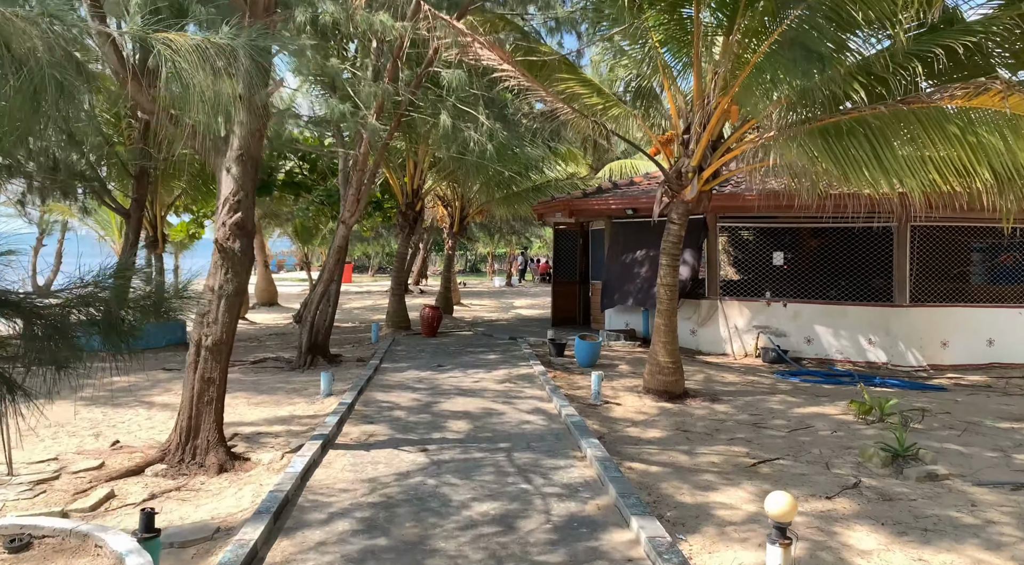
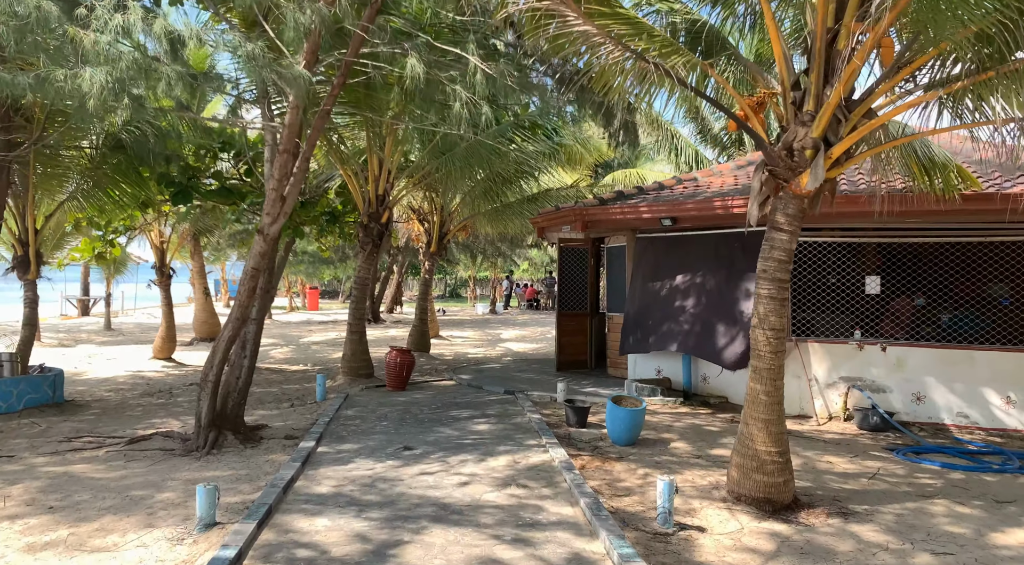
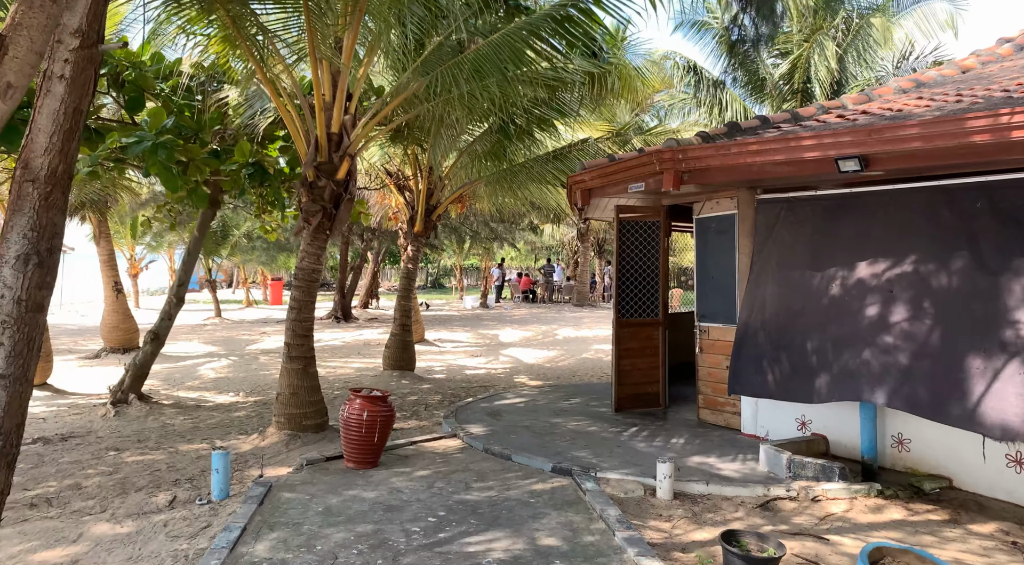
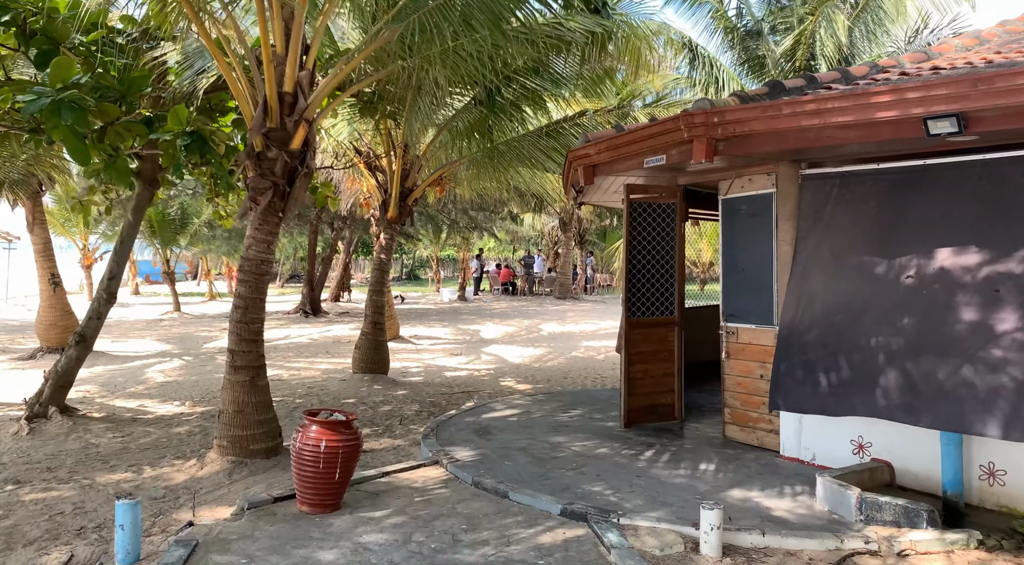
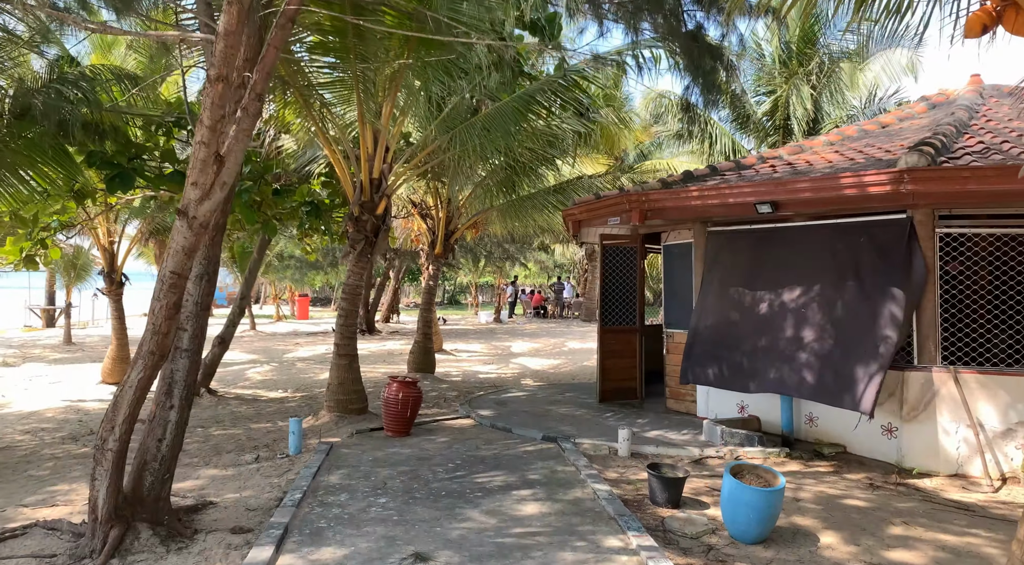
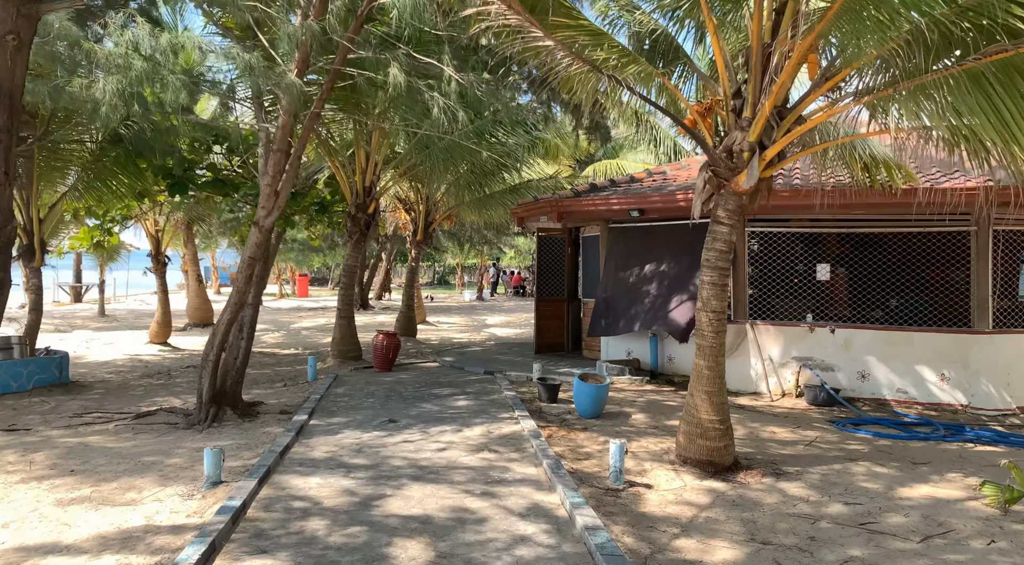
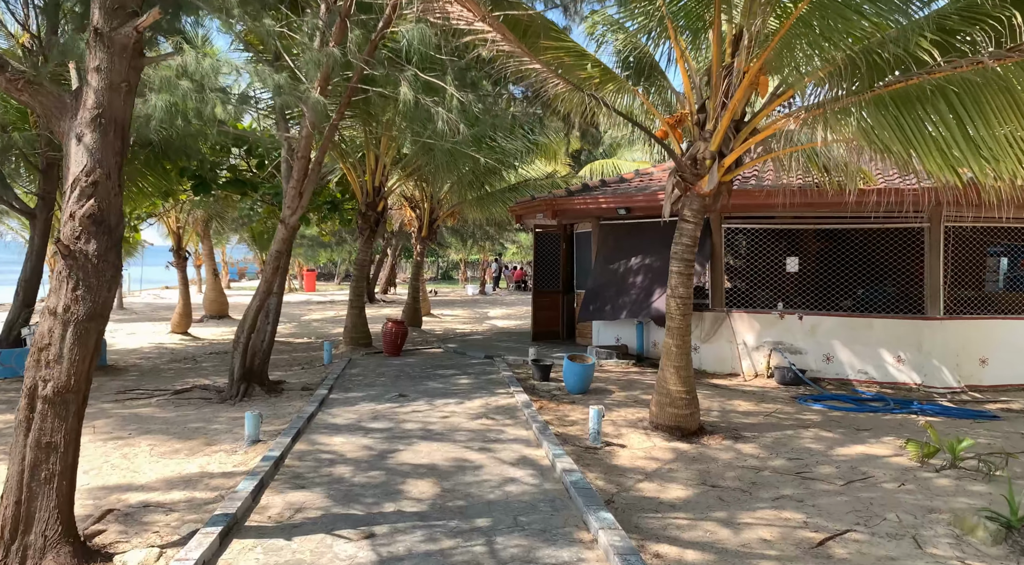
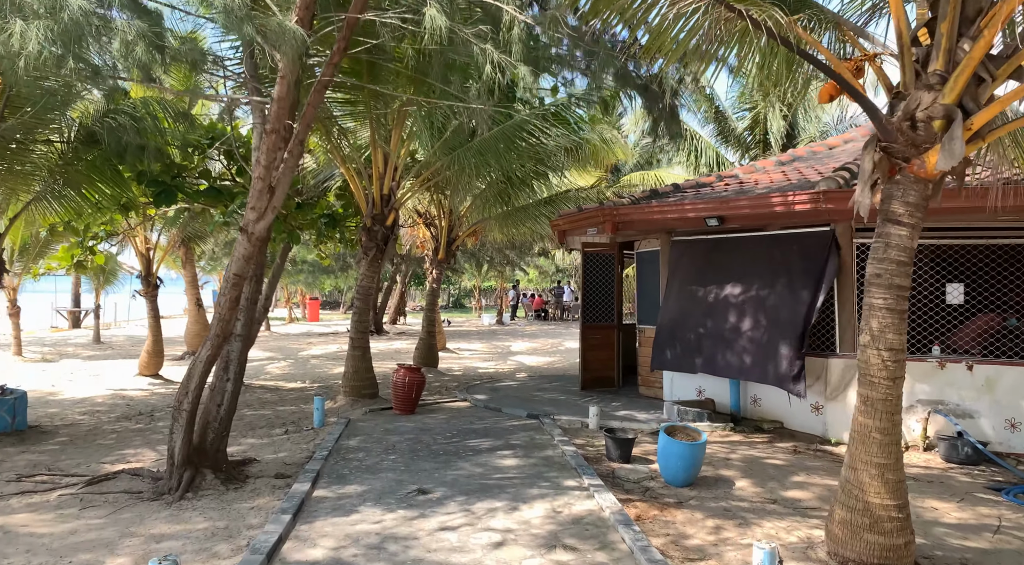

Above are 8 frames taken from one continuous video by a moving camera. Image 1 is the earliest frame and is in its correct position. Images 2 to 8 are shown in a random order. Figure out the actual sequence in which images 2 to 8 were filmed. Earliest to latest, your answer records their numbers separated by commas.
7, 6, 2, 8, 5, 3, 4
